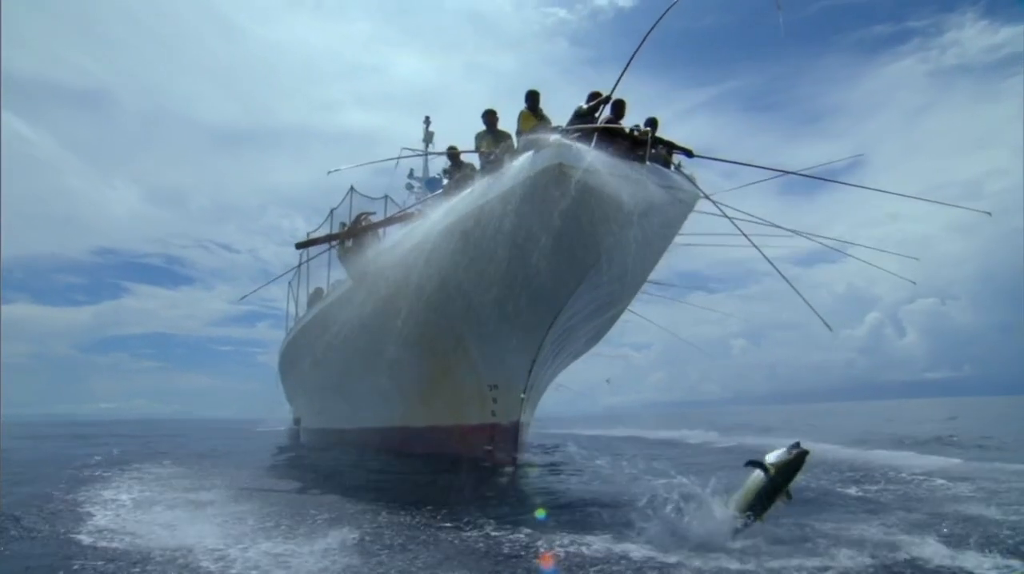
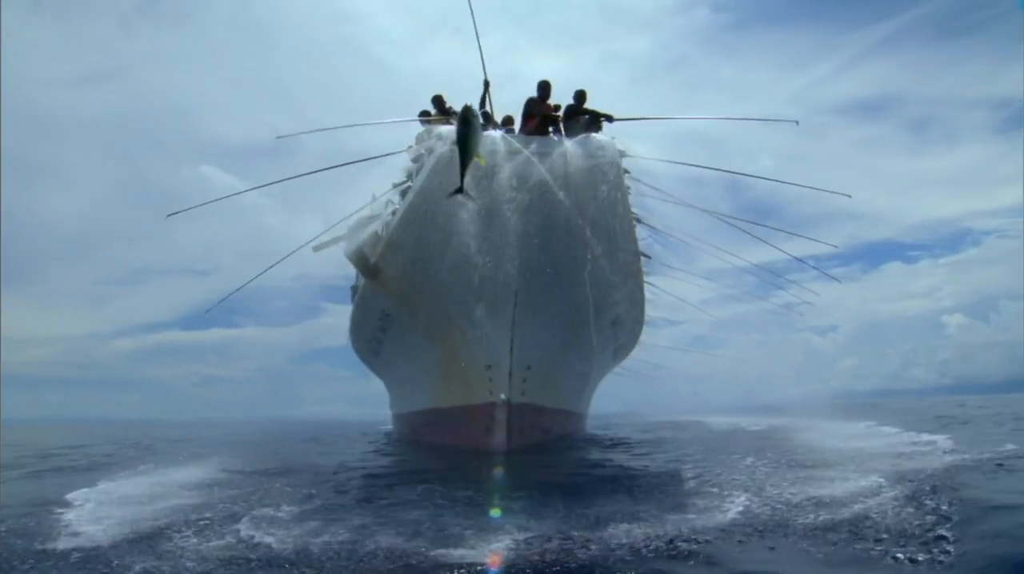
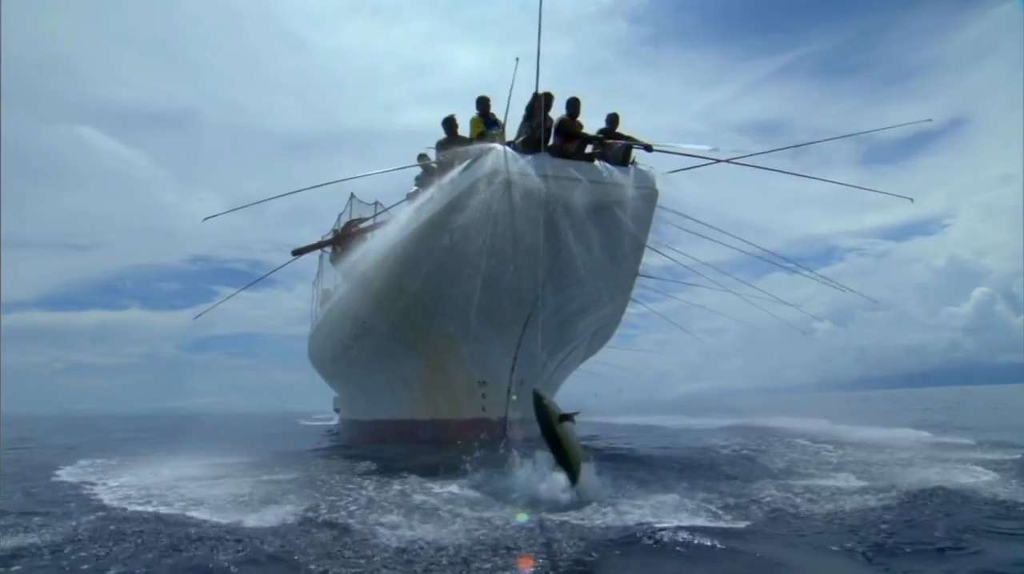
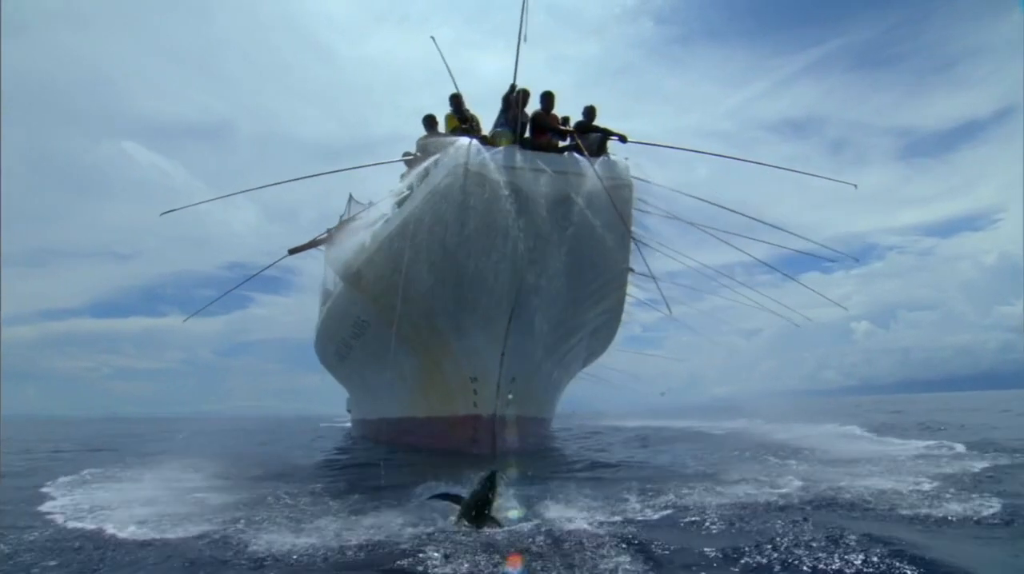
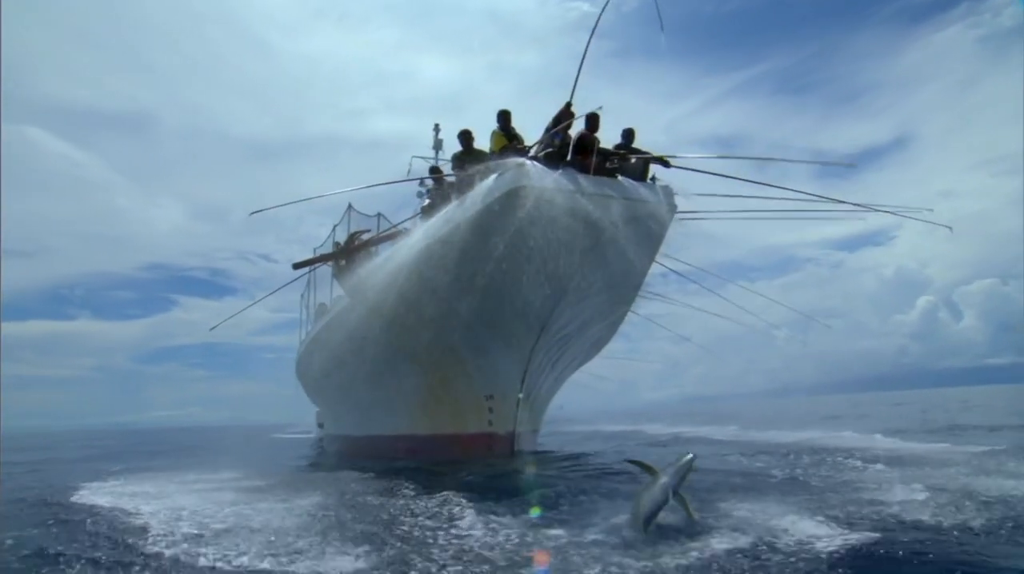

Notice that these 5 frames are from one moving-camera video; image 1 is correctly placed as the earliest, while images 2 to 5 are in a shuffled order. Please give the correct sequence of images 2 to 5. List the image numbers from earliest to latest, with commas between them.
5, 3, 4, 2
